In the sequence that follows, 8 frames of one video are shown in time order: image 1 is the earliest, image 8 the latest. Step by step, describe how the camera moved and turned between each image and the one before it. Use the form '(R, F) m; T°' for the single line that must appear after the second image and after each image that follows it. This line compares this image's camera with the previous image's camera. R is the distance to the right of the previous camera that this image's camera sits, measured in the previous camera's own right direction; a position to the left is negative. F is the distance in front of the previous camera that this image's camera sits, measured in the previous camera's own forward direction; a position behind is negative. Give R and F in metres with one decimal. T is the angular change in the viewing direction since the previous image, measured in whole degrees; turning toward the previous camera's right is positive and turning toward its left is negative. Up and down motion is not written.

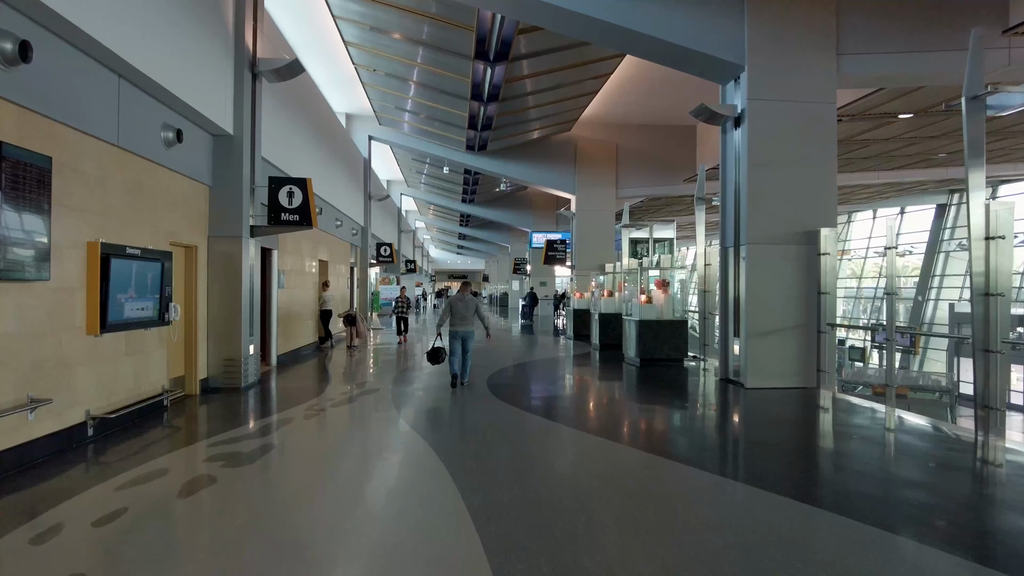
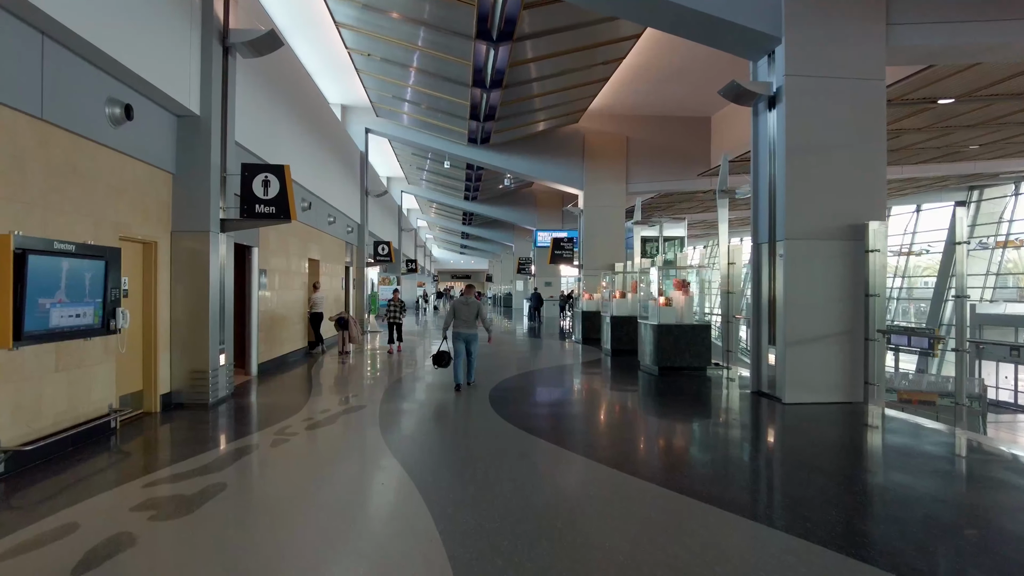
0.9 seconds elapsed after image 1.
(0.0, +0.8) m; 0°
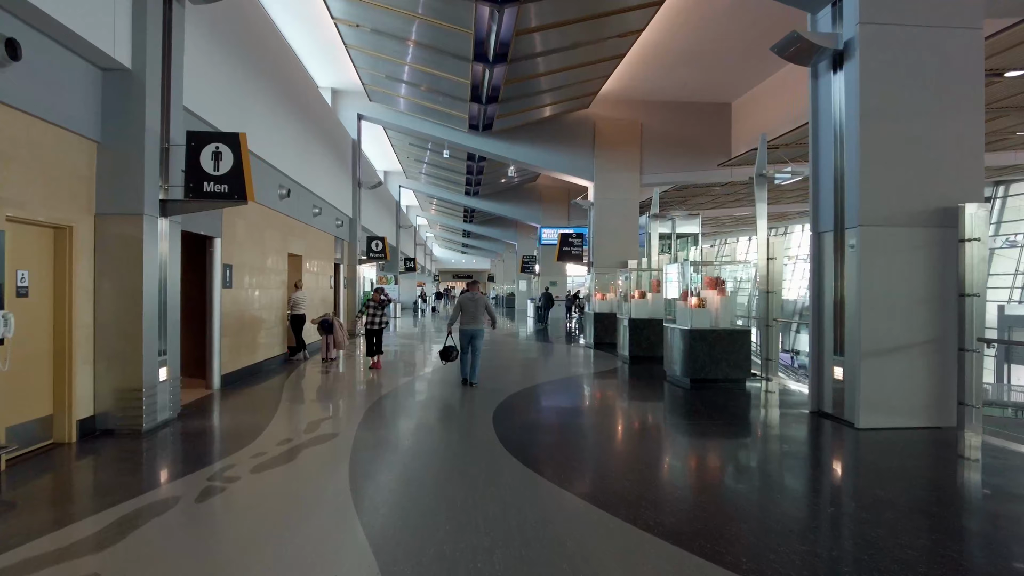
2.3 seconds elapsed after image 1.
(-0.1, +1.2) m; 0°
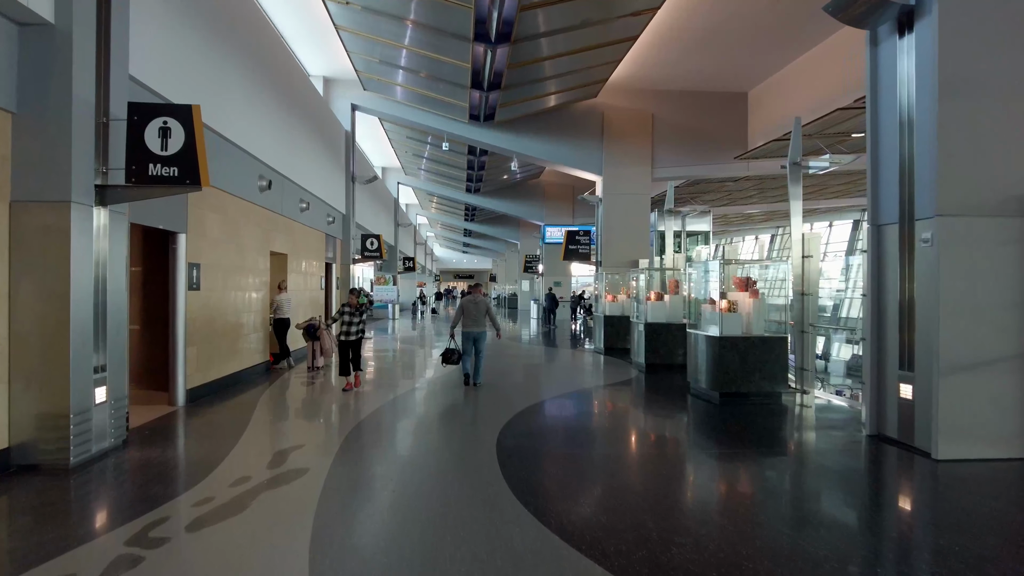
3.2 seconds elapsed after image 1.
(0.0, +0.8) m; 0°
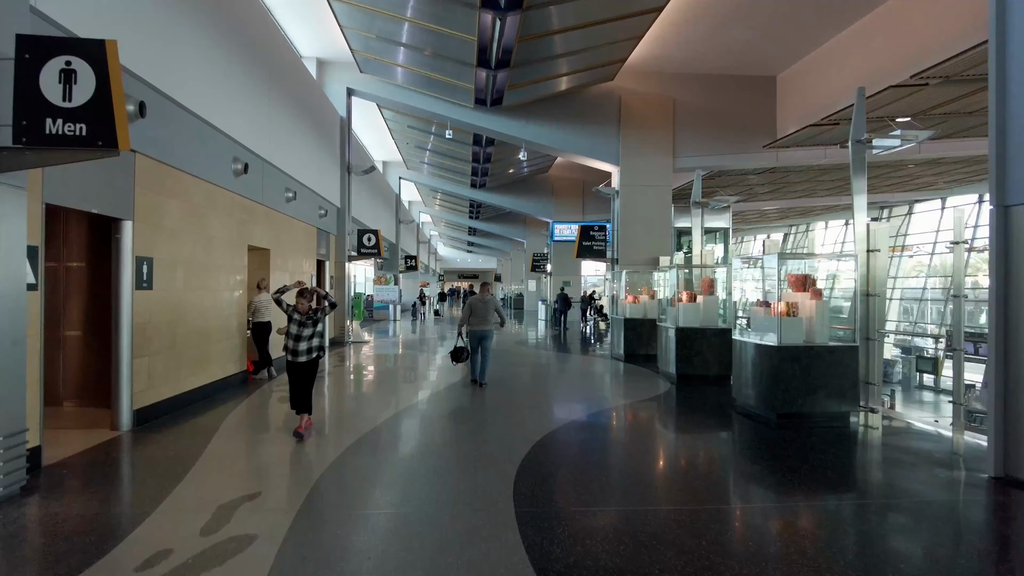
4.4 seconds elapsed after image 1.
(-0.1, +1.1) m; 0°
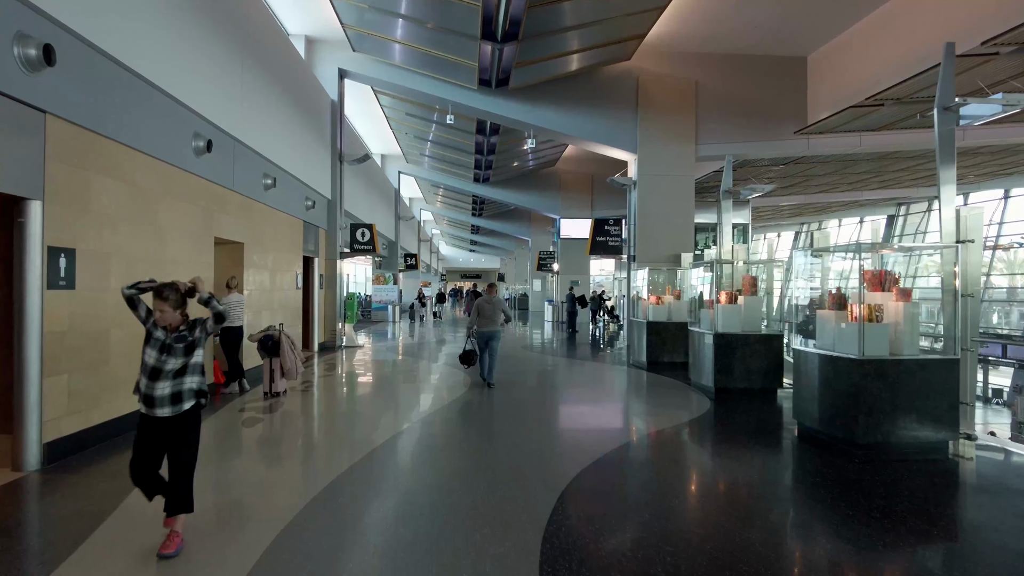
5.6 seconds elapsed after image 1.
(-0.1, +1.1) m; 0°
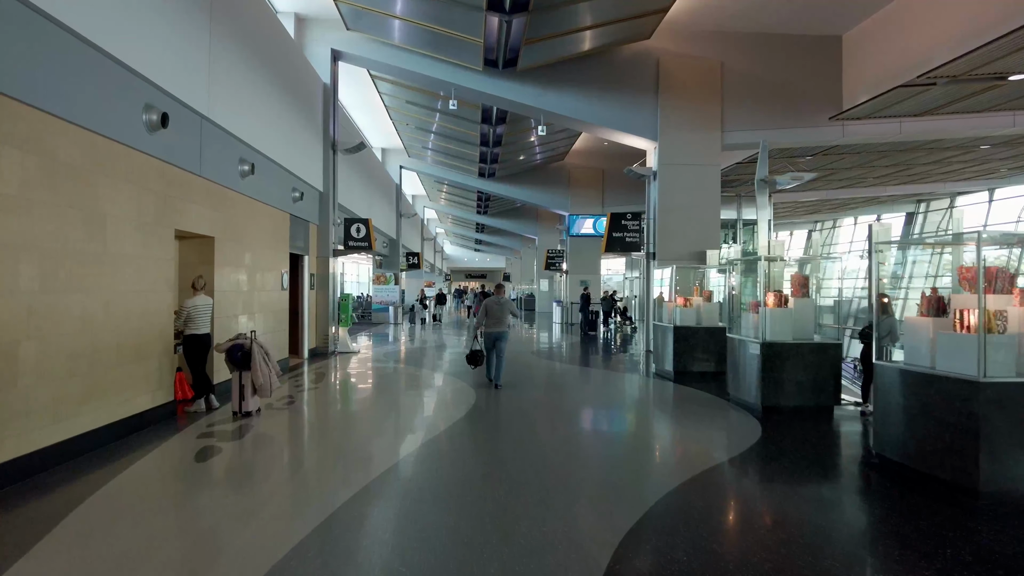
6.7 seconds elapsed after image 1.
(-0.1, +1.0) m; 0°
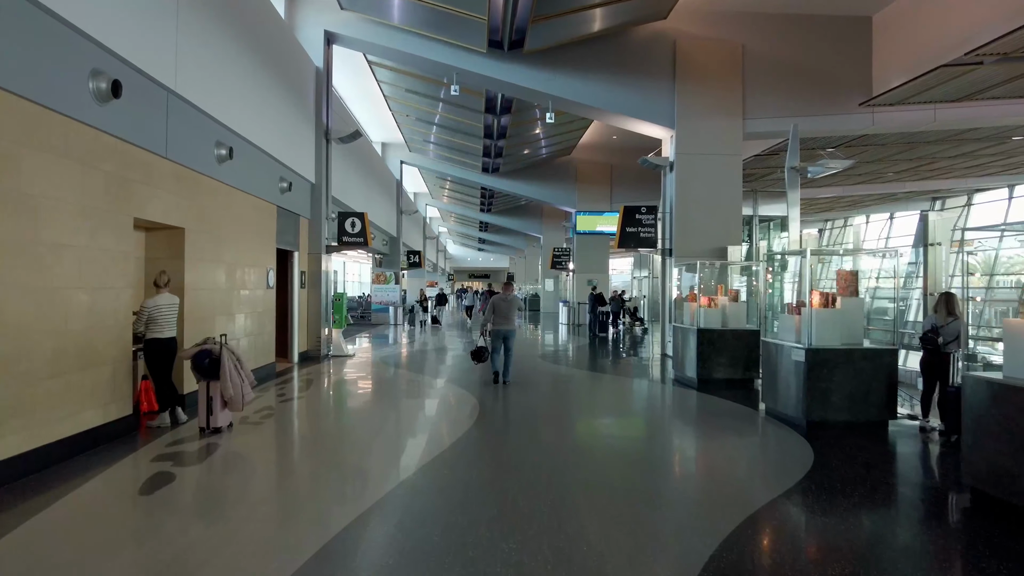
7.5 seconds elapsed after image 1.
(0.0, +0.7) m; 0°
